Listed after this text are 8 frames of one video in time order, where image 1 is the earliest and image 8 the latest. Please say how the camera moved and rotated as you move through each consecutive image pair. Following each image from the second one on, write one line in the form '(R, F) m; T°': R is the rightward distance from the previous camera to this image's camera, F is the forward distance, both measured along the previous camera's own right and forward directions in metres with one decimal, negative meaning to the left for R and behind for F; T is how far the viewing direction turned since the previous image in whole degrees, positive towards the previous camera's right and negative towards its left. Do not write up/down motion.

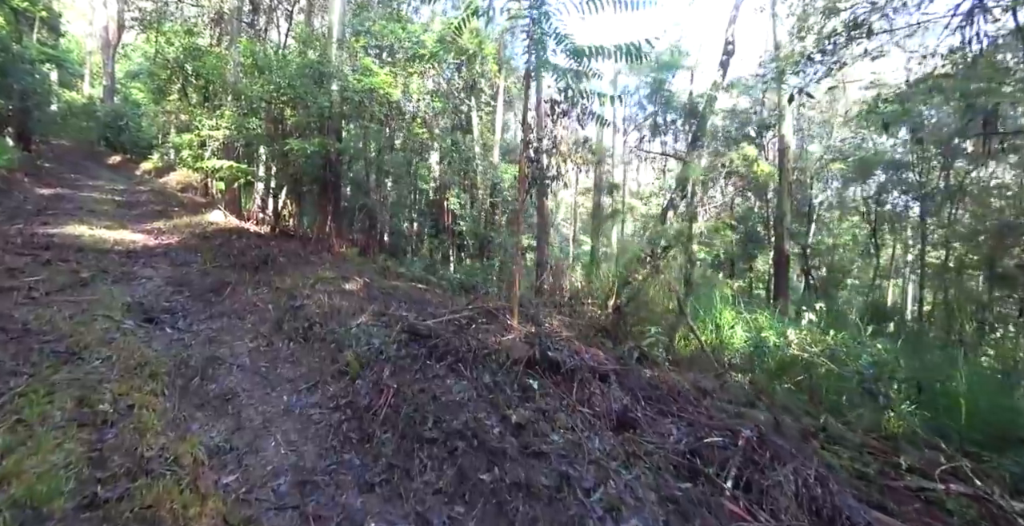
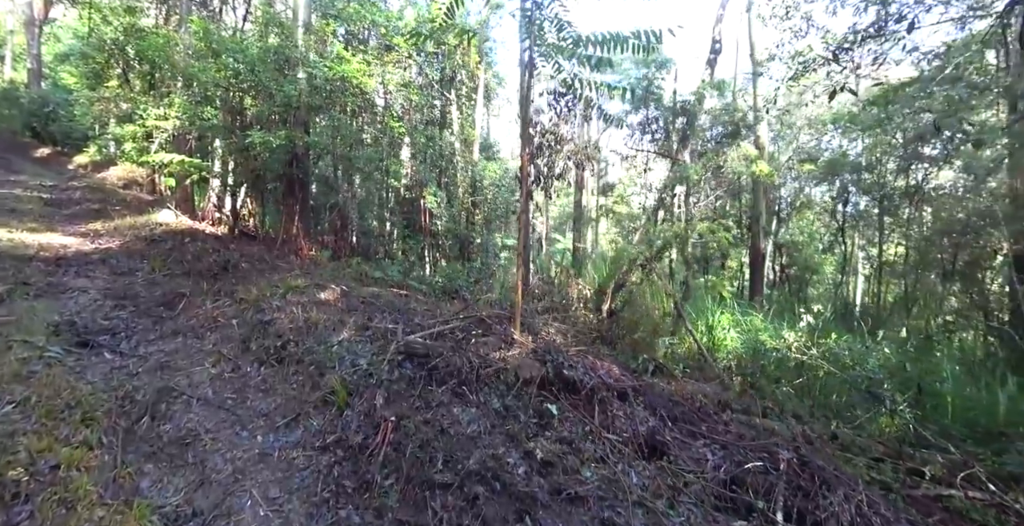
(-0.3, +0.4) m; +5°
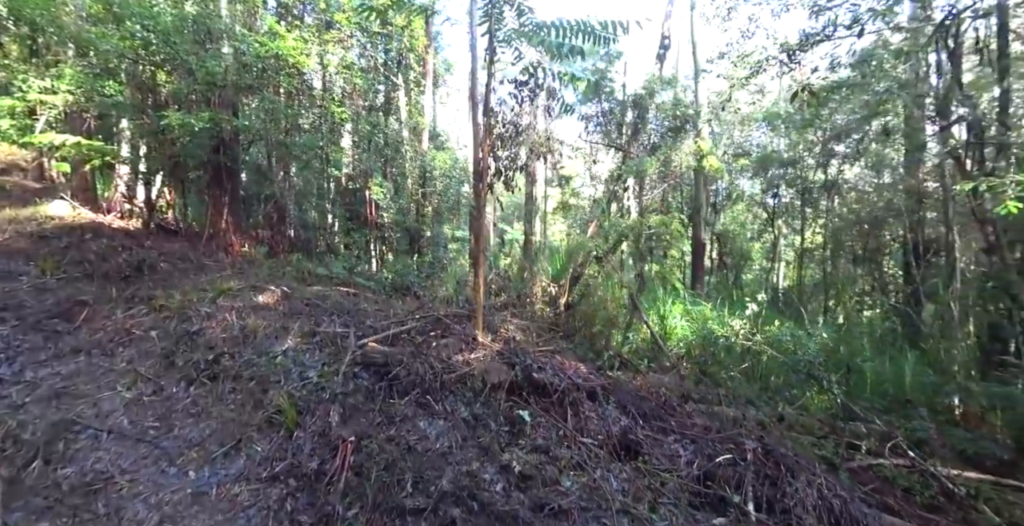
(-0.2, +0.2) m; +7°
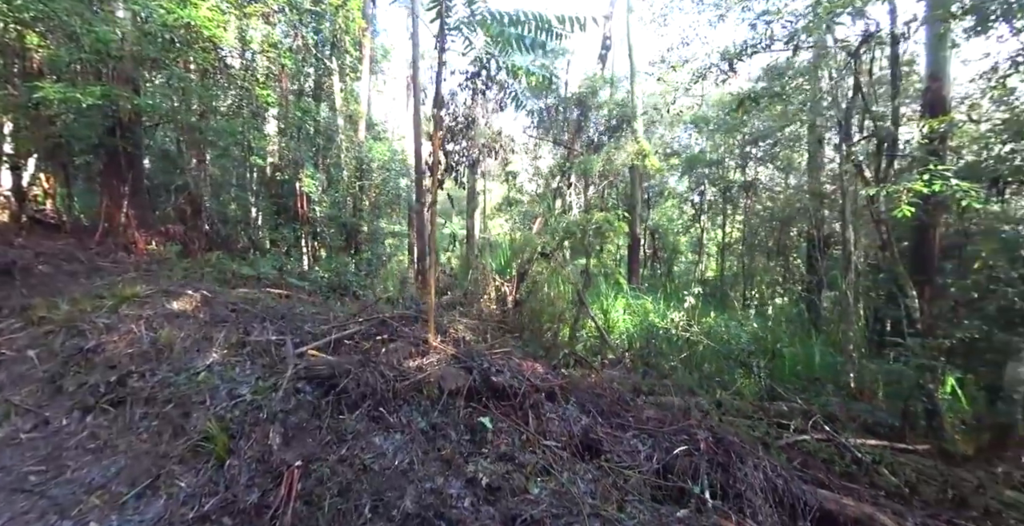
(-0.2, +0.2) m; +8°
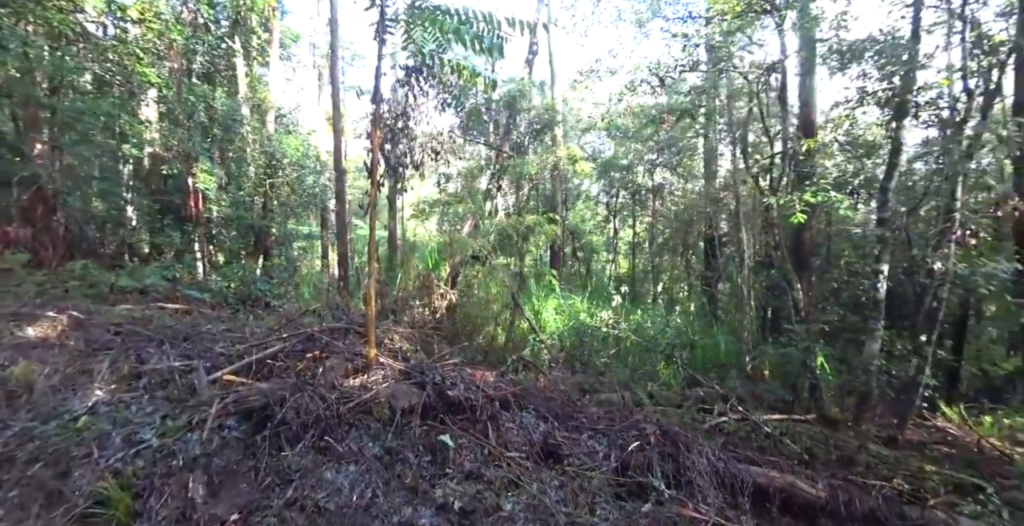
(-0.3, +0.2) m; +12°
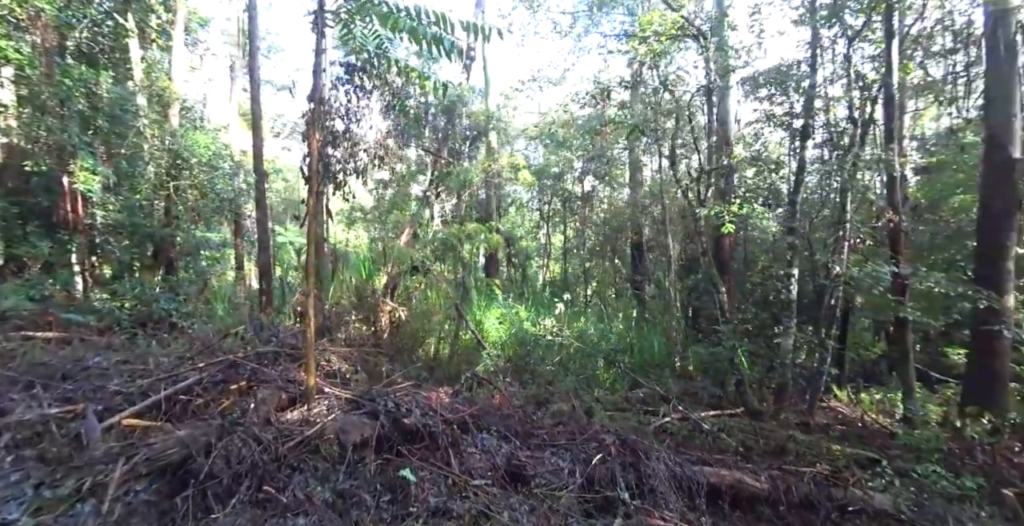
(-0.2, +0.2) m; +9°
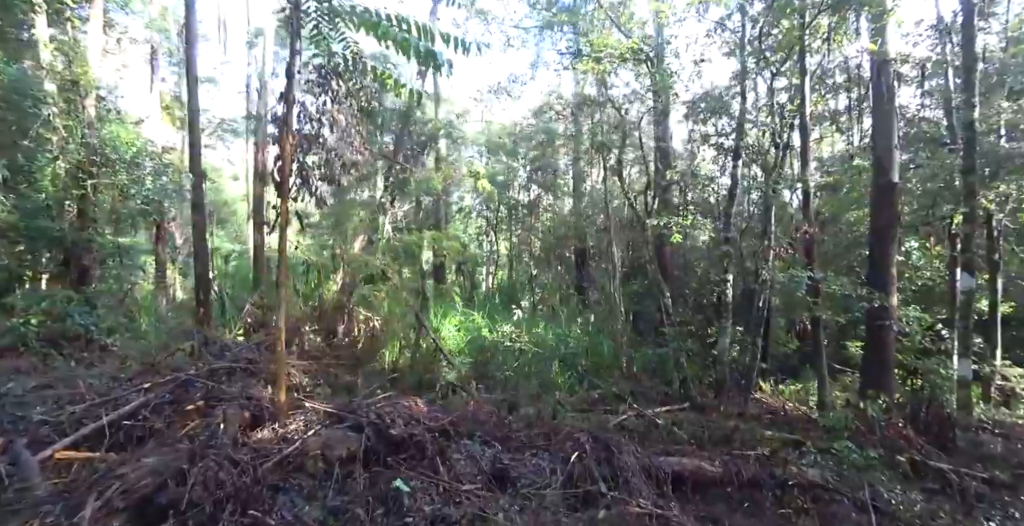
(-0.3, 0.0) m; +8°
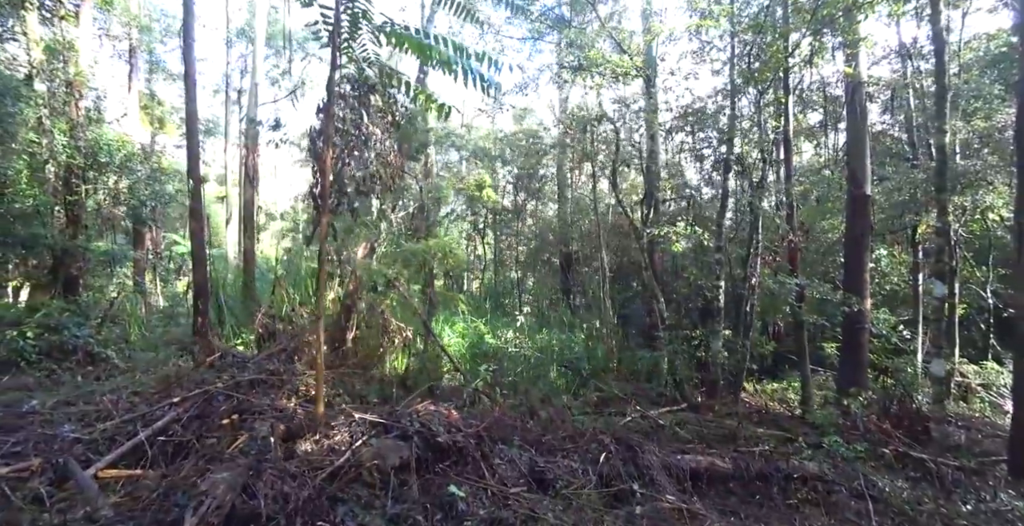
(-0.4, 0.0) m; +4°
